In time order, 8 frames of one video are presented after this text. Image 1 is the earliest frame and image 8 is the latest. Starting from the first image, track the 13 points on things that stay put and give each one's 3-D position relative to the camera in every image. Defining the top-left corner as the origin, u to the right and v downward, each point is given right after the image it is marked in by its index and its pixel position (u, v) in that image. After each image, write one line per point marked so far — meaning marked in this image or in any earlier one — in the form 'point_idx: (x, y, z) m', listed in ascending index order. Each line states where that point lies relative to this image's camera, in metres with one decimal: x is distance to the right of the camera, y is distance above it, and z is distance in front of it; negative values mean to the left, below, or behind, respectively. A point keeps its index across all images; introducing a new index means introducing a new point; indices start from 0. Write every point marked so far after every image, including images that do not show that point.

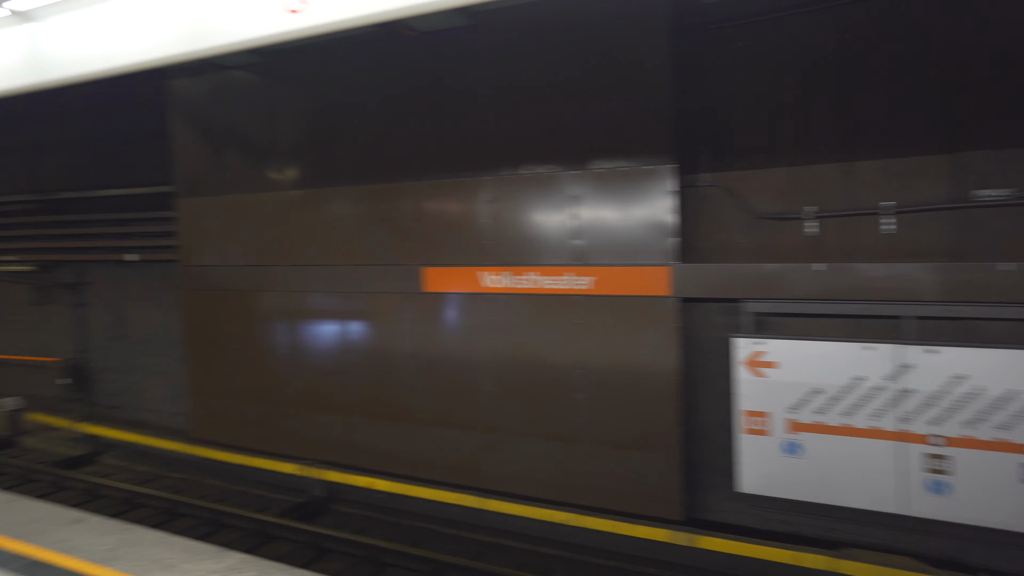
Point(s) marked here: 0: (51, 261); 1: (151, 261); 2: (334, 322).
0: (-4.6, +0.3, +6.8) m
1: (-3.2, +0.2, +6.2) m
2: (-1.2, -0.2, +4.6) m
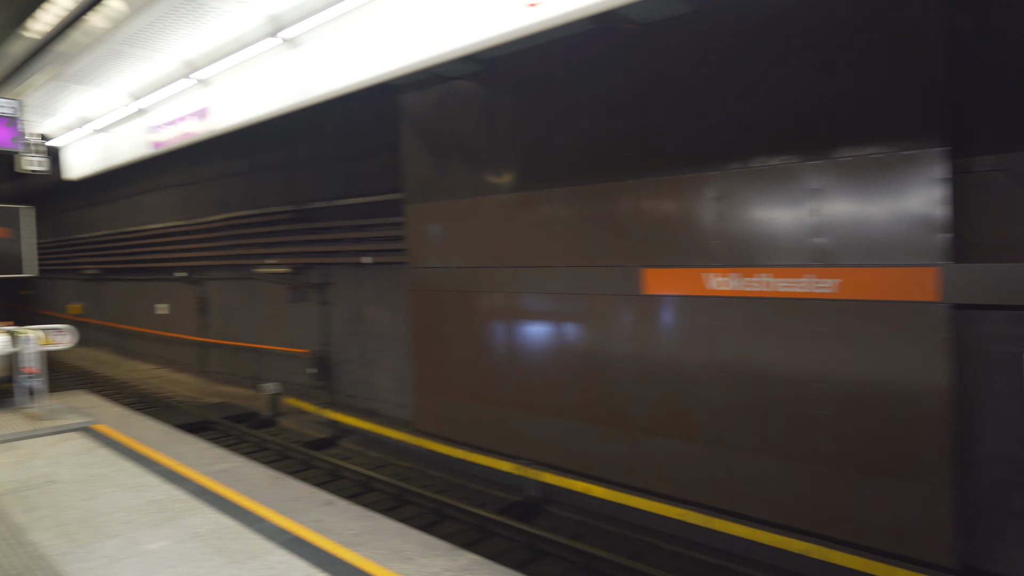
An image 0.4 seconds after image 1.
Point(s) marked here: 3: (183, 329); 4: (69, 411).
0: (-2.3, +0.3, +7.7) m
1: (-1.2, +0.2, +6.7) m
2: (+0.3, -0.2, +4.6) m
3: (-5.0, -0.6, +10.4) m
4: (-3.0, -0.8, +4.6) m
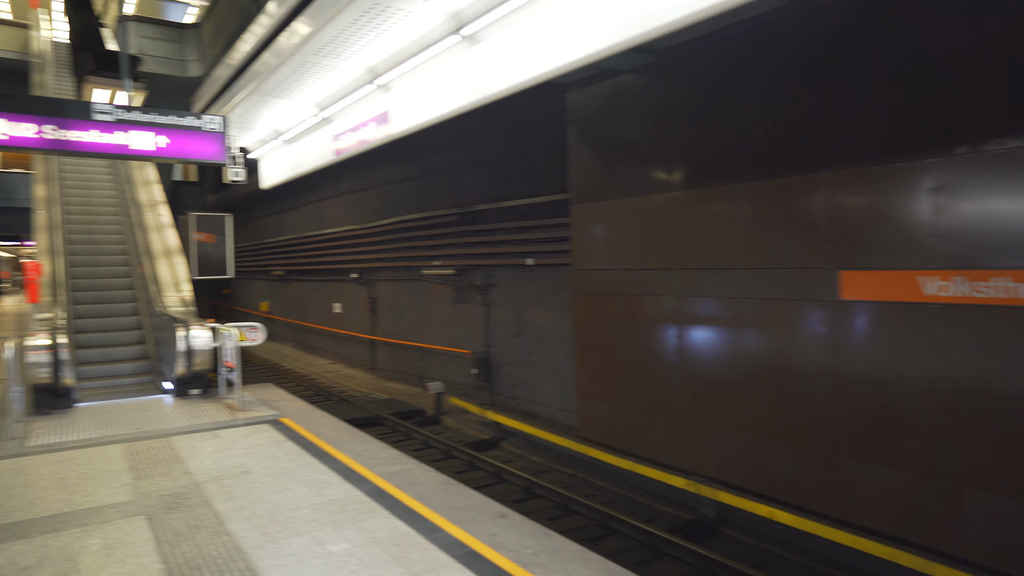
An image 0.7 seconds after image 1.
0: (-0.5, +0.3, +7.8) m
1: (+0.3, +0.2, +6.6) m
2: (+1.3, -0.3, +4.3) m
3: (-2.5, -0.6, +11.1) m
4: (-1.8, -0.8, +5.0) m
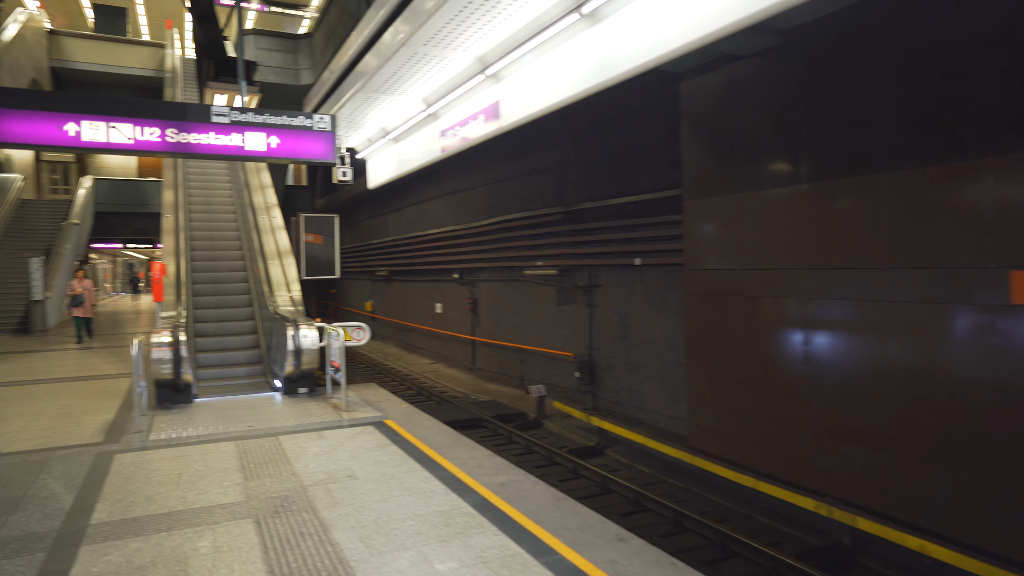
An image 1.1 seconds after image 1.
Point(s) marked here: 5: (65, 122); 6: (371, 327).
0: (+0.7, +0.2, +7.6) m
1: (+1.3, +0.2, +6.3) m
2: (+2.0, -0.3, +3.8) m
3: (-0.9, -0.6, +11.1) m
4: (-1.1, -0.8, +5.0) m
5: (-3.1, +1.2, +4.7) m
6: (-3.2, -0.9, +15.8) m
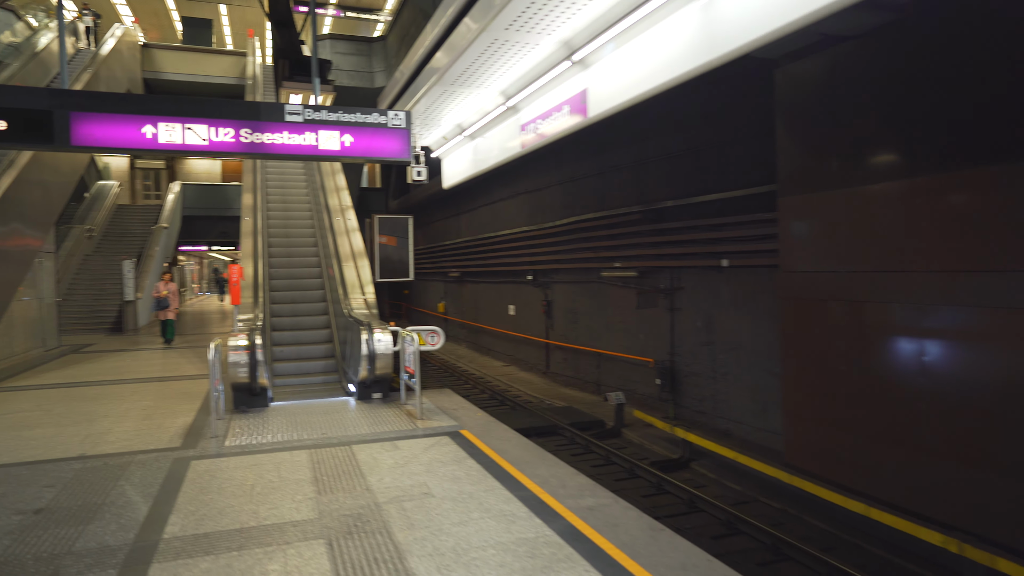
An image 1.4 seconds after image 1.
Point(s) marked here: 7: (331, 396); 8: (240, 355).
0: (+1.5, +0.2, +7.2) m
1: (+2.0, +0.2, +5.9) m
2: (+2.4, -0.3, +3.3) m
3: (+0.3, -0.7, +10.9) m
4: (-0.5, -0.9, +4.8) m
5: (-2.6, +1.2, +4.7) m
6: (-1.6, -0.9, +15.8) m
7: (-1.5, -0.9, +5.6) m
8: (-1.9, -0.5, +4.8) m
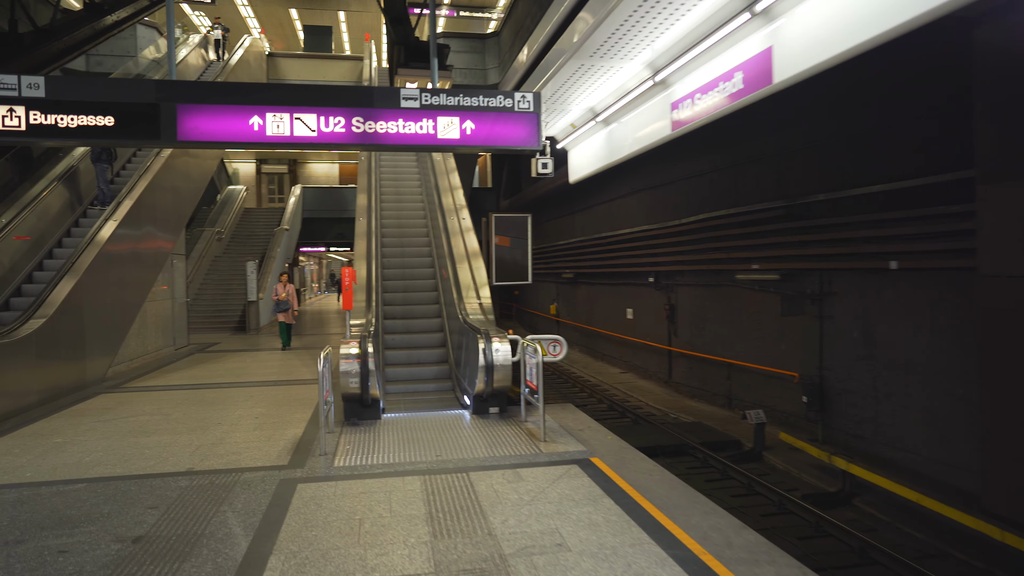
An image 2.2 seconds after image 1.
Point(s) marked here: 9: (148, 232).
0: (+2.7, +0.2, +6.4) m
1: (+3.0, +0.1, +5.0) m
2: (+3.0, -0.4, +2.4) m
3: (+2.1, -0.7, +10.2) m
4: (+0.3, -0.9, +4.3) m
5: (-1.7, +1.1, +4.5) m
6: (+1.0, -1.0, +15.3) m
7: (-0.5, -0.9, +5.2) m
8: (-1.1, -0.5, +4.6) m
9: (-4.3, +0.6, +8.2) m
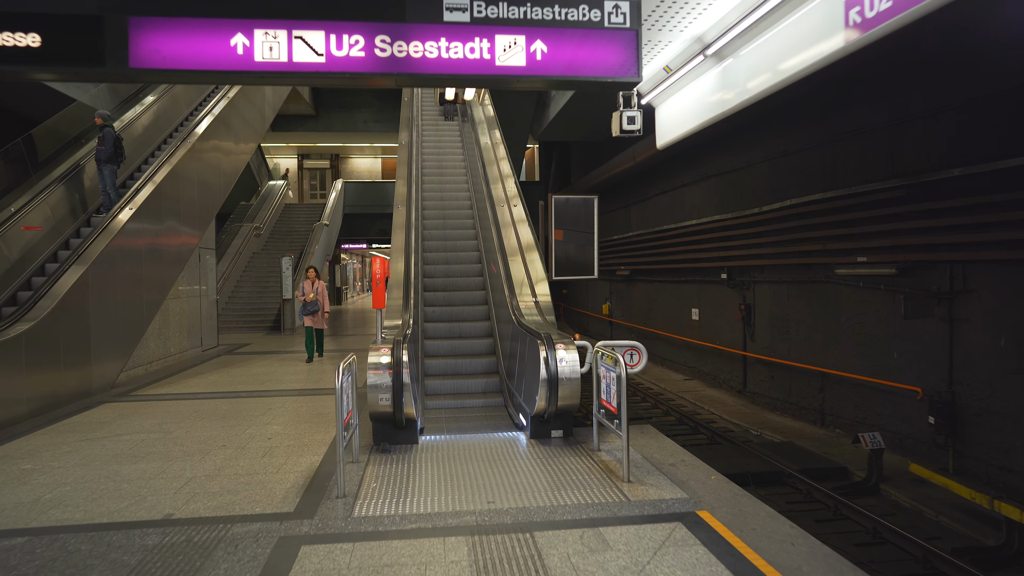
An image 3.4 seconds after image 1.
0: (+3.1, +0.2, +5.3) m
1: (+3.4, +0.2, +3.8) m
2: (+3.2, -0.3, +1.3) m
3: (+2.8, -0.7, +9.1) m
4: (+0.7, -0.9, +3.3) m
5: (-1.3, +1.2, +3.7) m
6: (+2.0, -0.9, +14.3) m
7: (-0.1, -0.9, +4.3) m
8: (-0.7, -0.5, +3.7) m
9: (-3.7, +0.7, +7.5) m
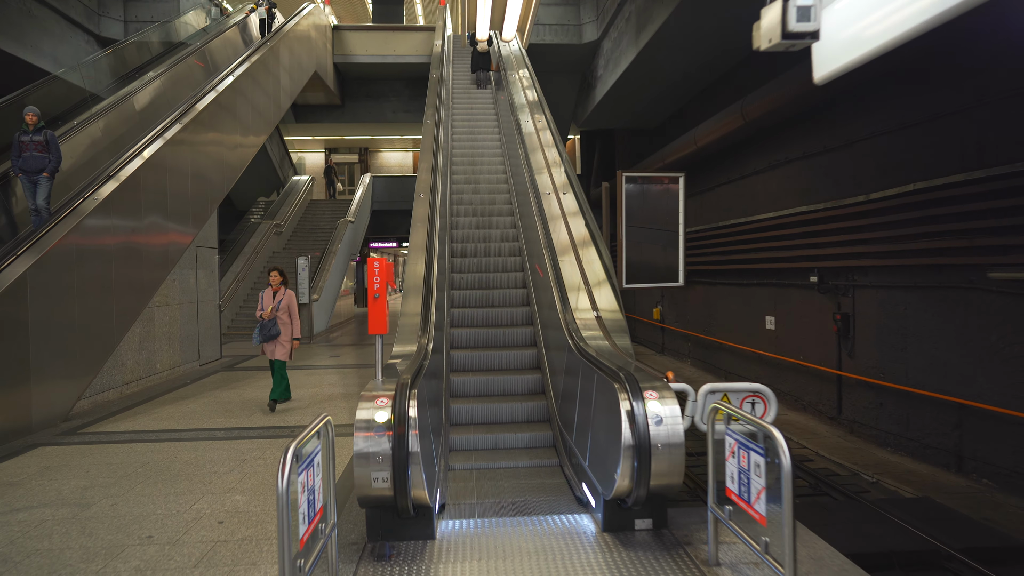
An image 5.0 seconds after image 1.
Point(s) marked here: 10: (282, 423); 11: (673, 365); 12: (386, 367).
0: (+3.5, +0.1, +3.8) m
1: (+3.6, +0.1, +2.3) m
2: (+3.3, -0.4, -0.2) m
3: (+3.3, -0.7, +7.6) m
4: (+0.9, -0.9, +1.9) m
5: (-1.1, +1.1, +2.4) m
6: (+2.8, -1.0, +12.8) m
7: (+0.2, -0.9, +3.0) m
8: (-0.5, -0.5, +2.4) m
9: (-3.3, +0.6, +6.3) m
10: (-1.6, -0.9, +4.7) m
11: (+2.8, -1.3, +11.7) m
12: (-0.6, -0.4, +3.2) m
